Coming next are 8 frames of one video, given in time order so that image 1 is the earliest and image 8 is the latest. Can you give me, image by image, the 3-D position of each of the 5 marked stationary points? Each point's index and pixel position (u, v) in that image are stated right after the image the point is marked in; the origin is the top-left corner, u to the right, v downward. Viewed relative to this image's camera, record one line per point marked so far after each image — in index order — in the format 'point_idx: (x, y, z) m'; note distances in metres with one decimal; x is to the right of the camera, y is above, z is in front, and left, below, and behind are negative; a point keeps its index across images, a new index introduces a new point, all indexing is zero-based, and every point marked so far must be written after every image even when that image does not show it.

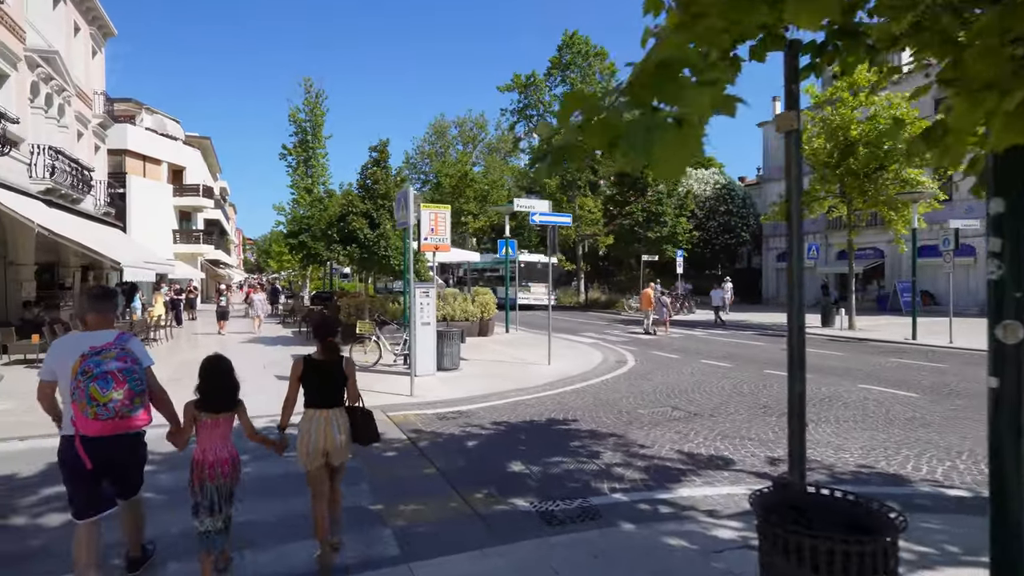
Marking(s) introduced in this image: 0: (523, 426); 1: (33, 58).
0: (+0.1, -1.7, +7.3) m
1: (-13.8, +6.6, +17.2) m
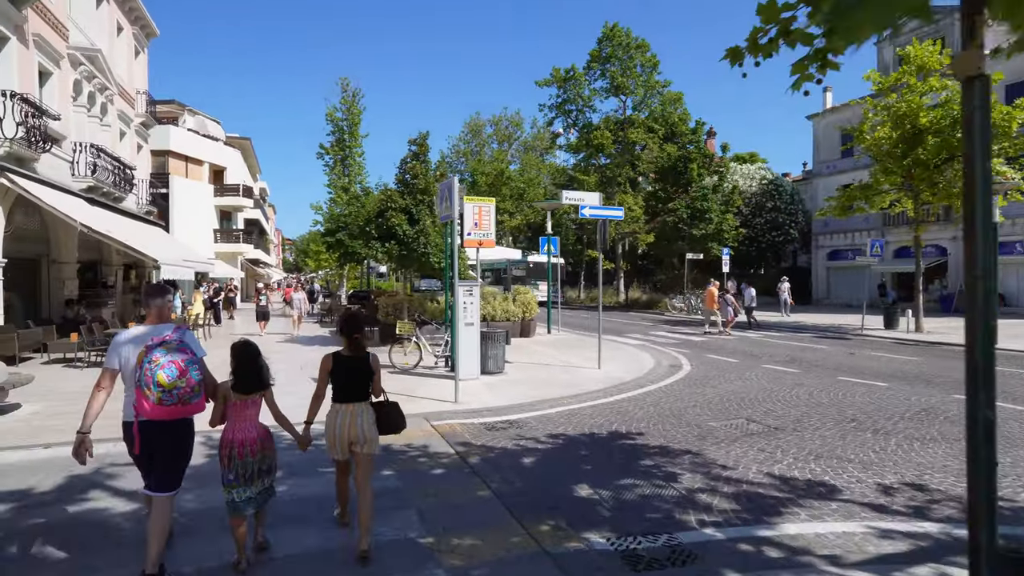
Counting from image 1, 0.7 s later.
0: (+0.8, -1.7, +6.5) m
1: (-12.6, +6.7, +17.2) m
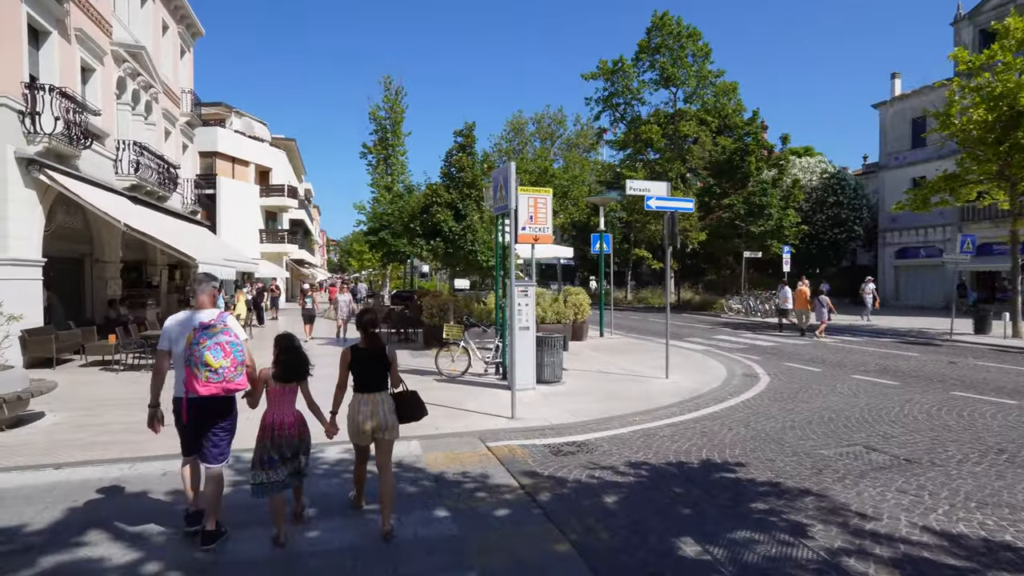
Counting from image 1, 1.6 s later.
0: (+1.4, -1.7, +5.4) m
1: (-11.2, +6.7, +16.9) m
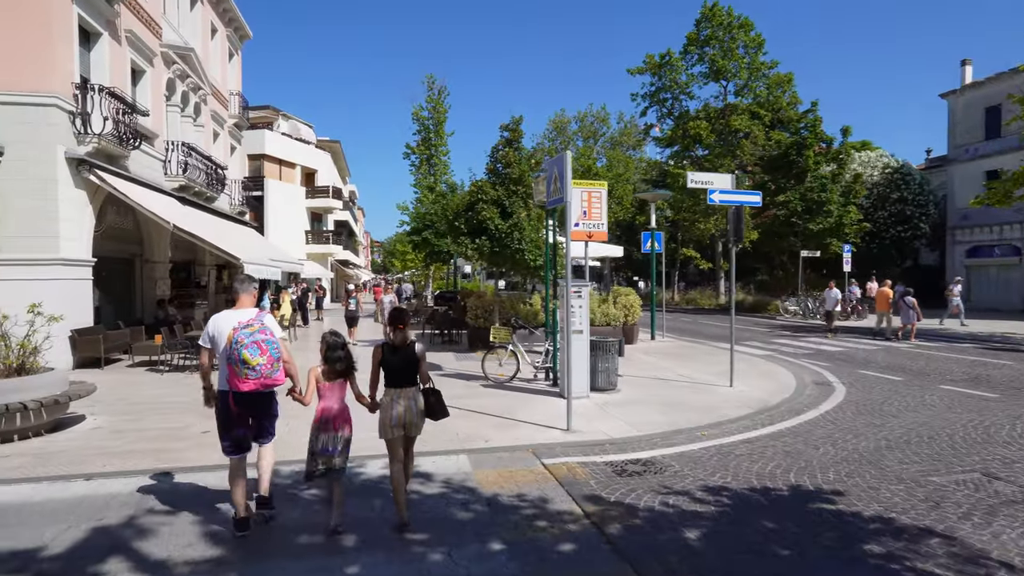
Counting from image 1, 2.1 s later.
0: (+1.9, -1.7, +4.7) m
1: (-9.9, +6.7, +17.1) m
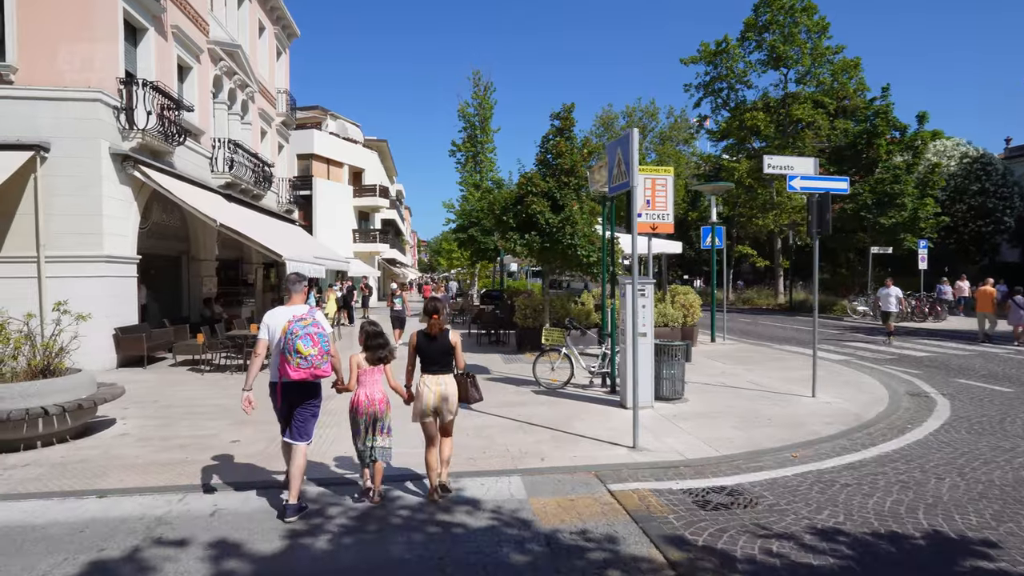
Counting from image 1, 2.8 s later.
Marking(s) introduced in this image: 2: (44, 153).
0: (+2.4, -1.7, +3.7) m
1: (-8.5, +6.8, +17.0) m
2: (-8.6, +2.5, +10.9) m
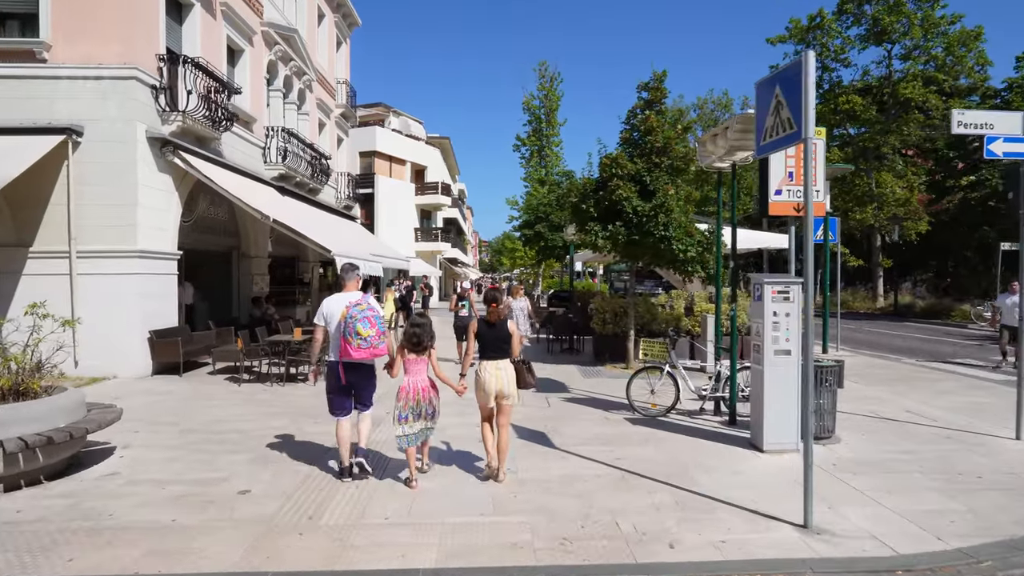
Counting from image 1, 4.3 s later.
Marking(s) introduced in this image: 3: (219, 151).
0: (+2.9, -1.7, +1.6) m
1: (-6.5, +6.8, +15.9) m
2: (-7.2, +2.5, +9.8) m
3: (-6.4, +3.0, +13.0) m
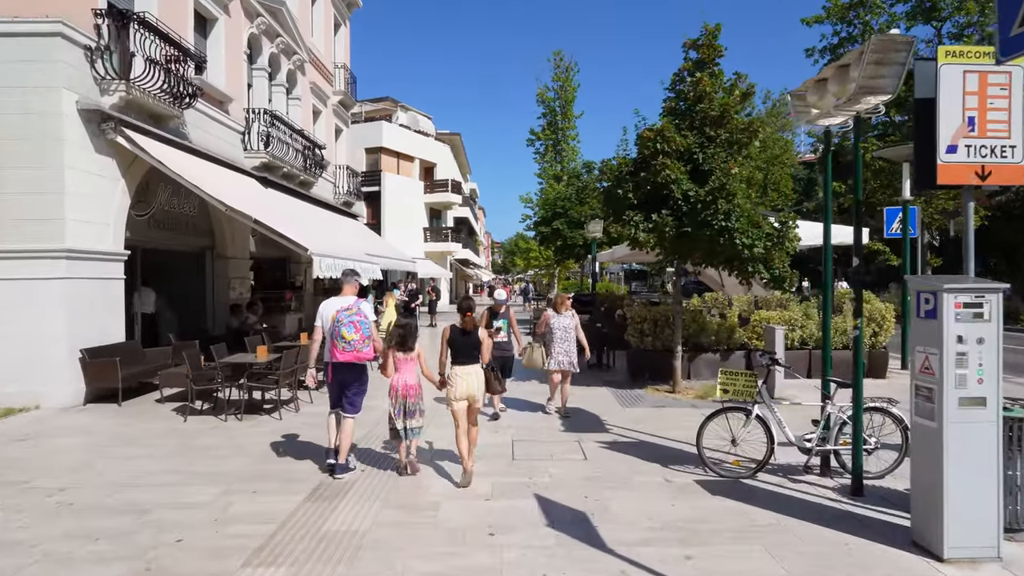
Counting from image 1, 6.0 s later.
0: (+3.0, -1.7, -0.6) m
1: (-6.1, +6.7, +13.9) m
2: (-7.0, +2.4, +7.9) m
3: (-6.1, +2.9, +11.0) m
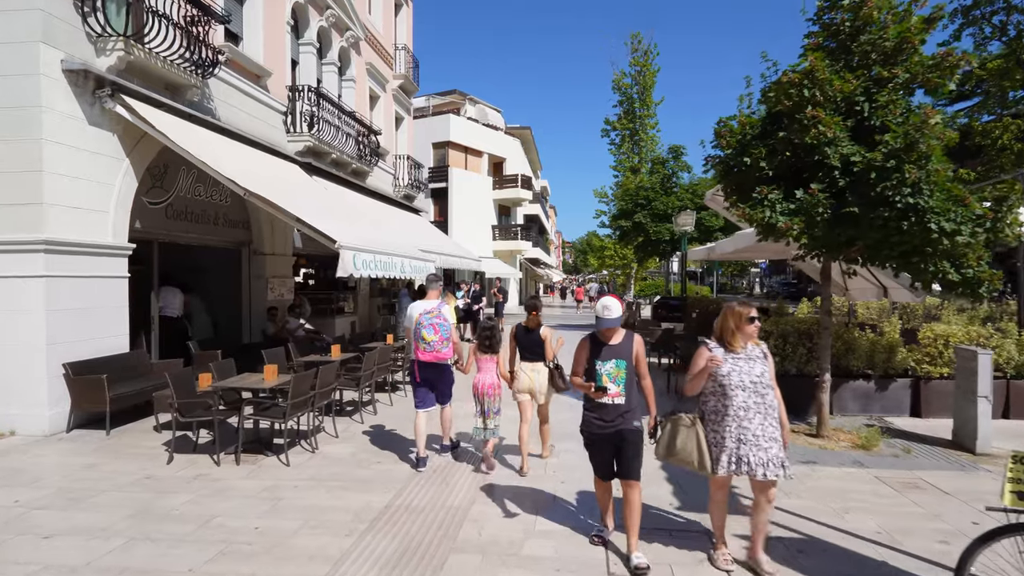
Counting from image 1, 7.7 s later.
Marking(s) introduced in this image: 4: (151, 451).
0: (+2.8, -1.8, -3.1) m
1: (-4.5, +6.7, +12.4) m
2: (-6.1, +2.4, +6.5) m
3: (-4.8, +2.9, +9.4) m
4: (-3.7, -1.7, +6.1) m
